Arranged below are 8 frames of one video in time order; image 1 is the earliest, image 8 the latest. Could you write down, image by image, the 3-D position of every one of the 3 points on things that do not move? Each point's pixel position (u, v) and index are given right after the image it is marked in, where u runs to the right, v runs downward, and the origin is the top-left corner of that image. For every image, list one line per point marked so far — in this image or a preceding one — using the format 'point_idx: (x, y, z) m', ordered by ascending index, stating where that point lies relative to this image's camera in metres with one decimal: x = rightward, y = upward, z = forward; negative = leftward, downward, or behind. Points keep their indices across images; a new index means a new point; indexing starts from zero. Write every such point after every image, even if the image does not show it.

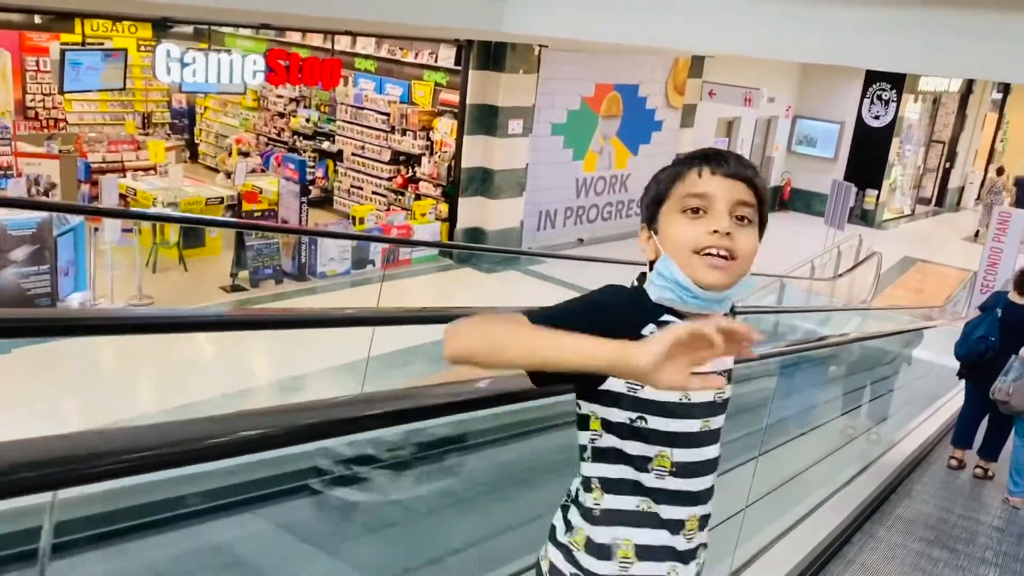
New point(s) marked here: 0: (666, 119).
0: (+1.8, +2.0, +10.3) m
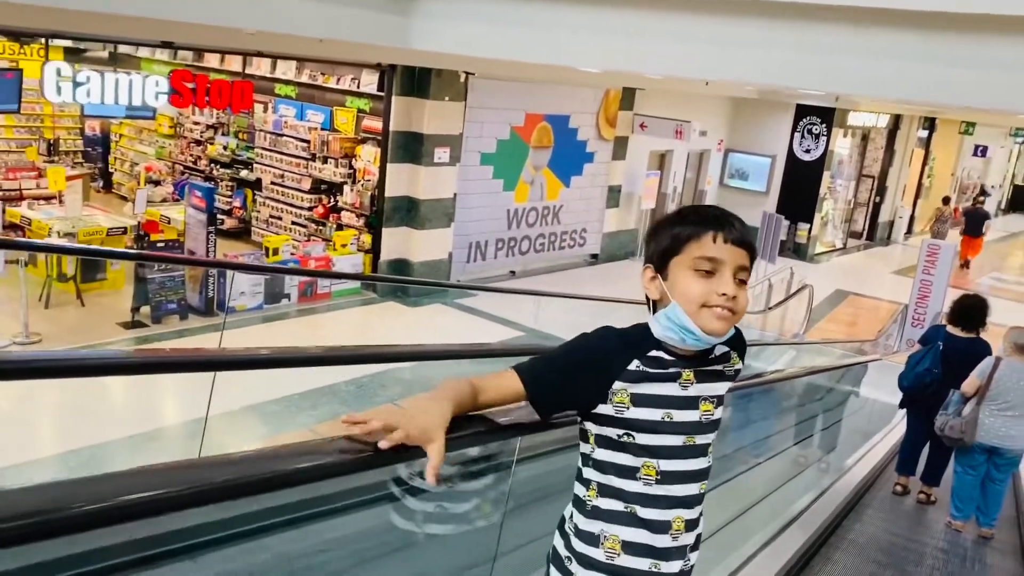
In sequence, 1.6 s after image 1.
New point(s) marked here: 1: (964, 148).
0: (+1.0, +1.6, +10.1) m
1: (+10.2, +3.2, +19.6) m
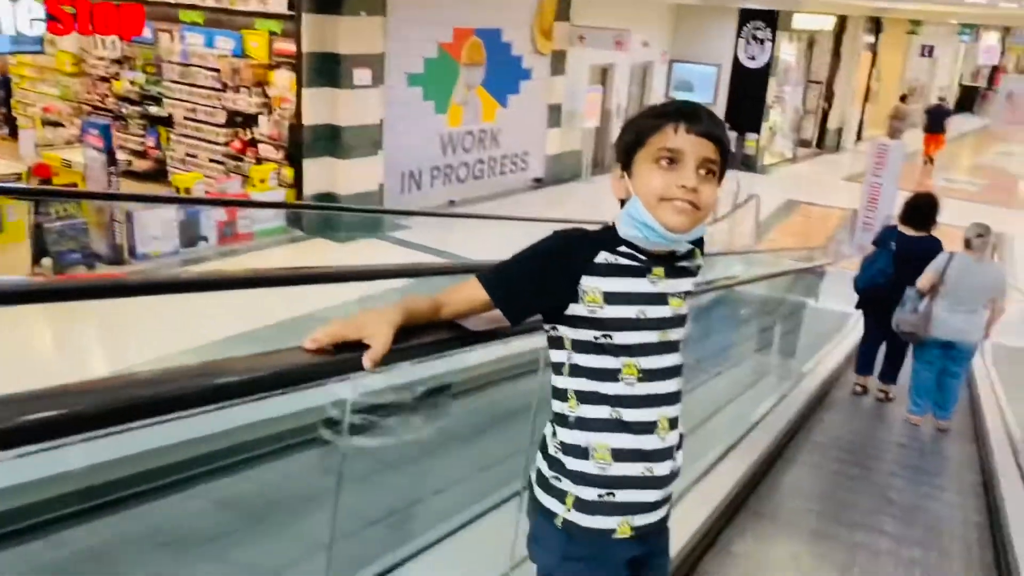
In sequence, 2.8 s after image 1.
0: (+0.3, +2.4, +9.6) m
1: (+8.9, +5.4, +19.3) m
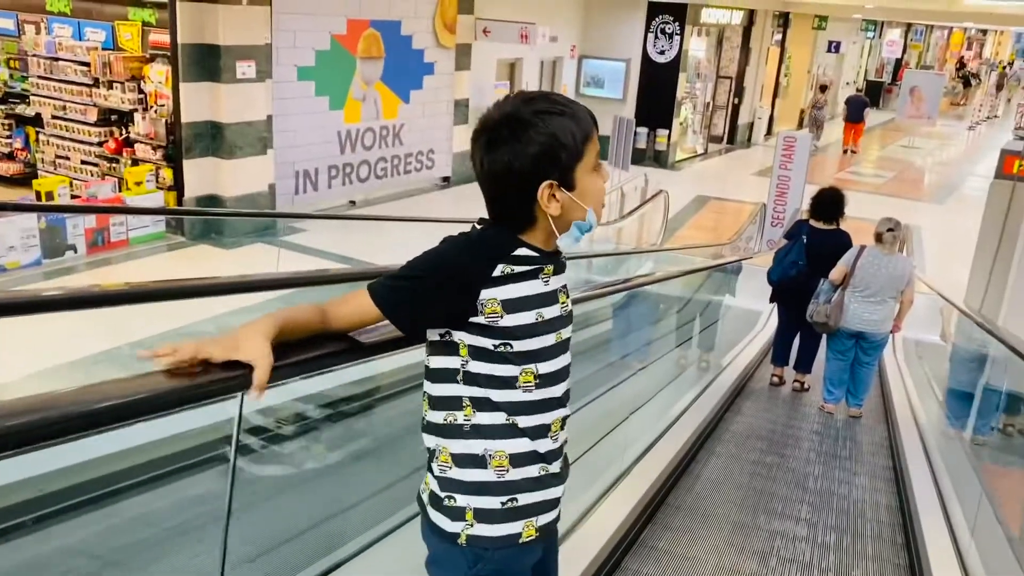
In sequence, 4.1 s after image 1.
0: (-0.8, +2.4, +9.2) m
1: (+6.9, +5.5, +19.6) m
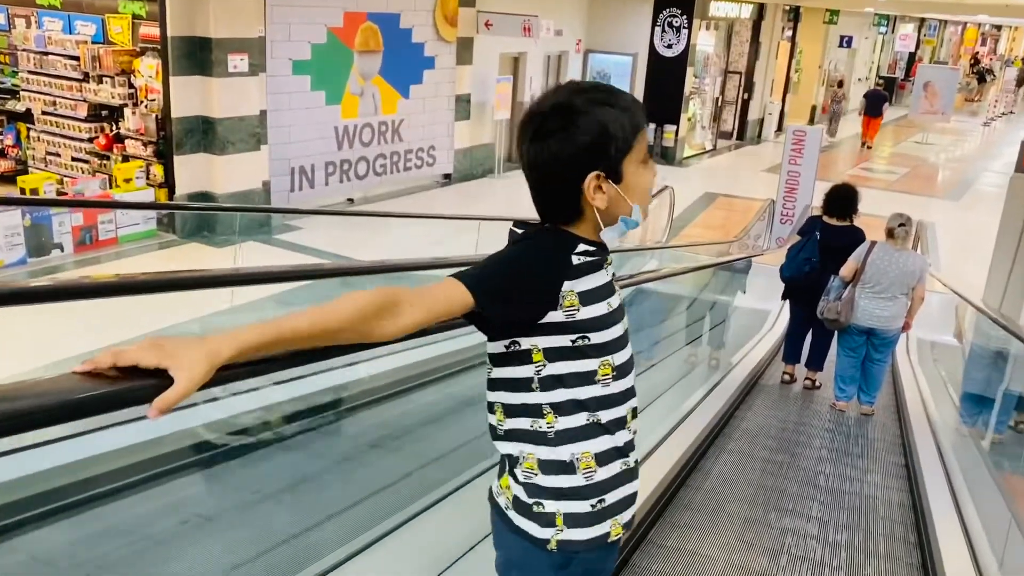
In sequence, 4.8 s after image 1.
0: (-0.8, +2.4, +9.0) m
1: (+7.1, +5.5, +19.3) m
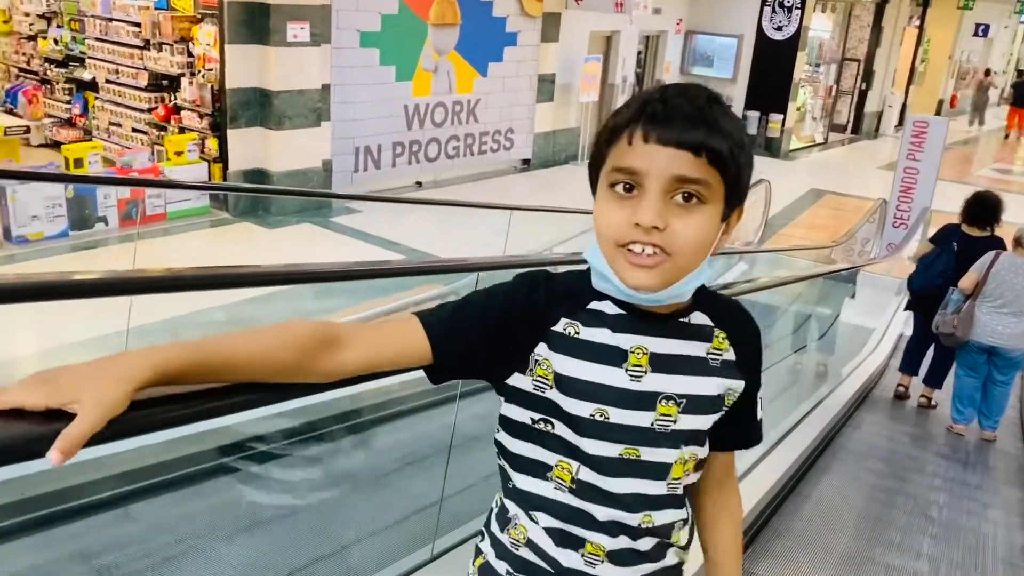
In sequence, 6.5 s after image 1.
0: (+0.1, +2.5, +8.4) m
1: (+9.2, +5.3, +17.7) m
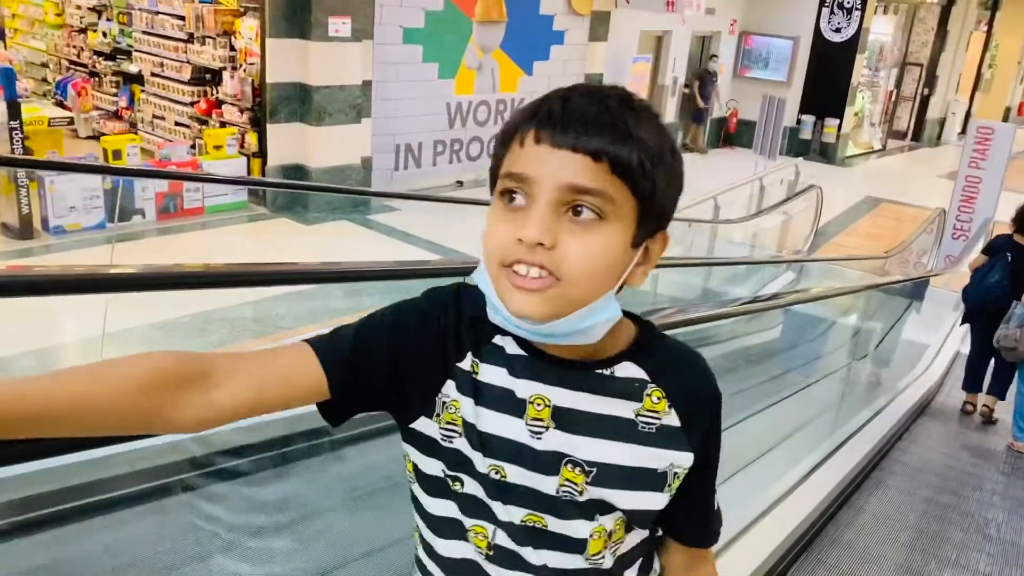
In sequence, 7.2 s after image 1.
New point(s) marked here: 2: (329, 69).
0: (+0.6, +2.4, +8.2) m
1: (+10.3, +5.0, +17.0) m
2: (-1.3, +1.6, +6.3) m
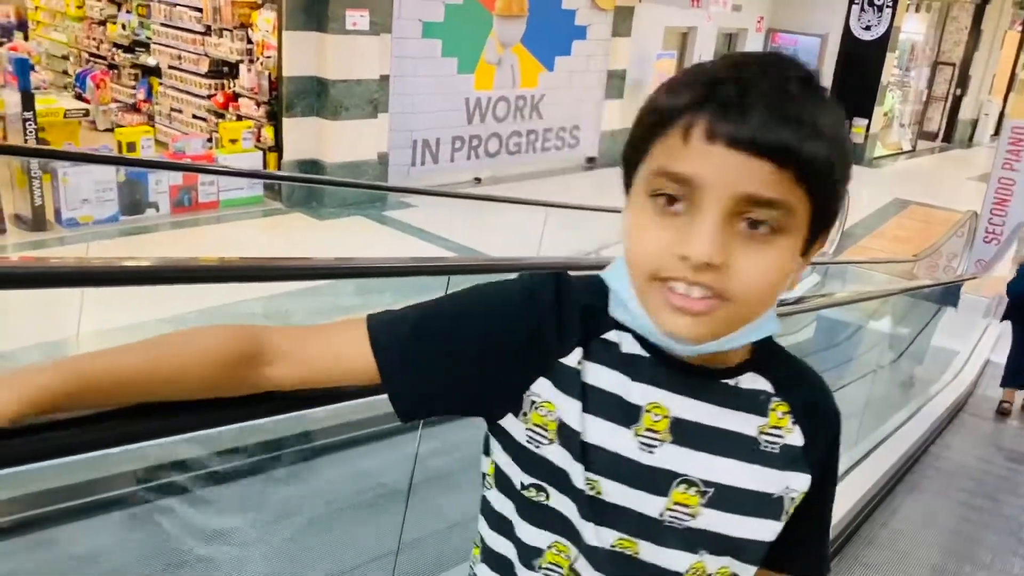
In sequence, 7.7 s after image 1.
0: (+0.8, +2.5, +8.1) m
1: (+10.7, +4.9, +16.6) m
2: (-1.2, +1.6, +6.2) m
